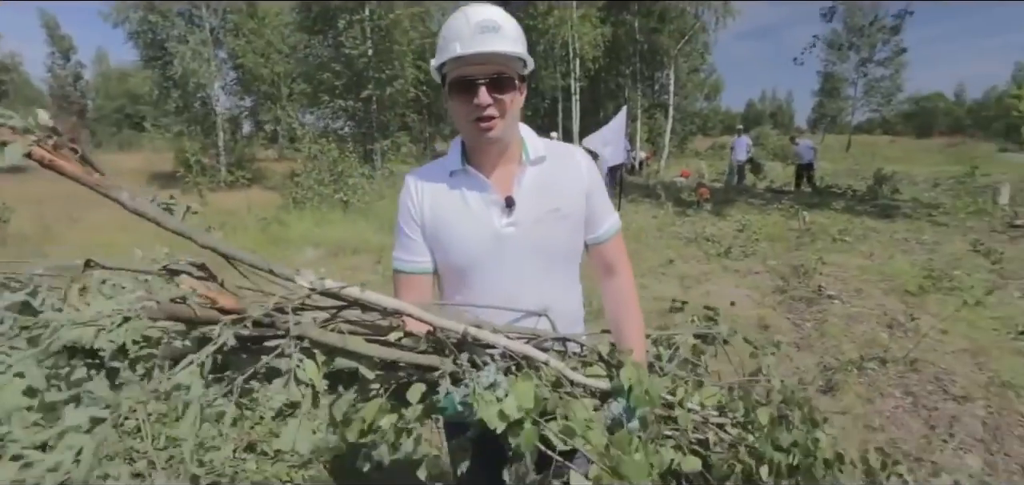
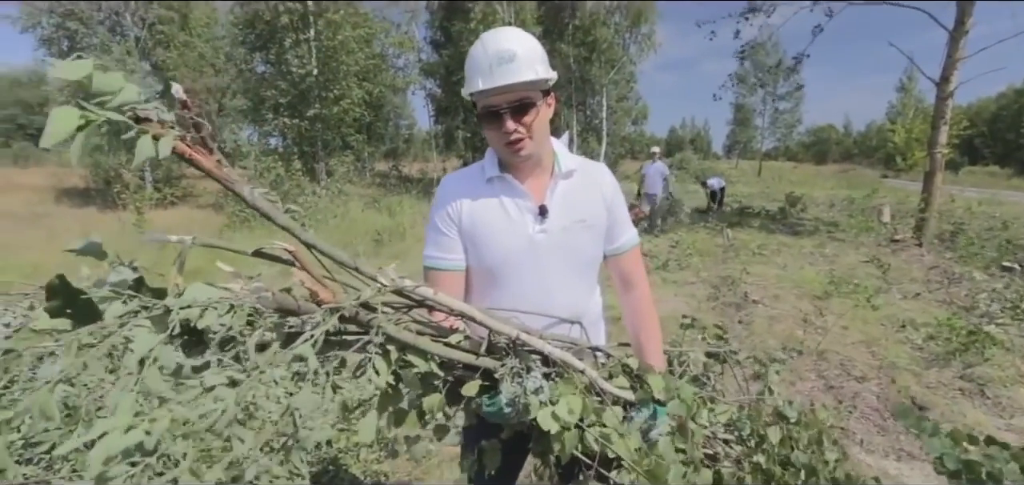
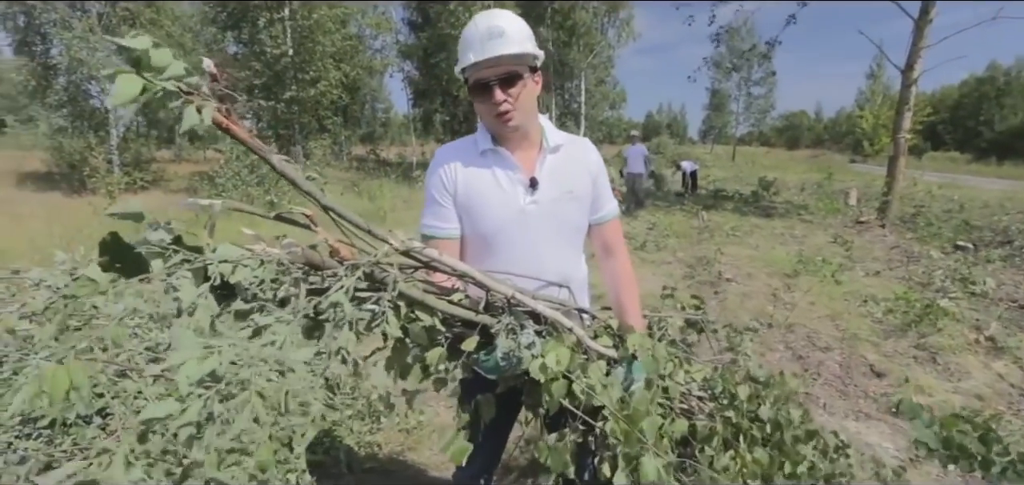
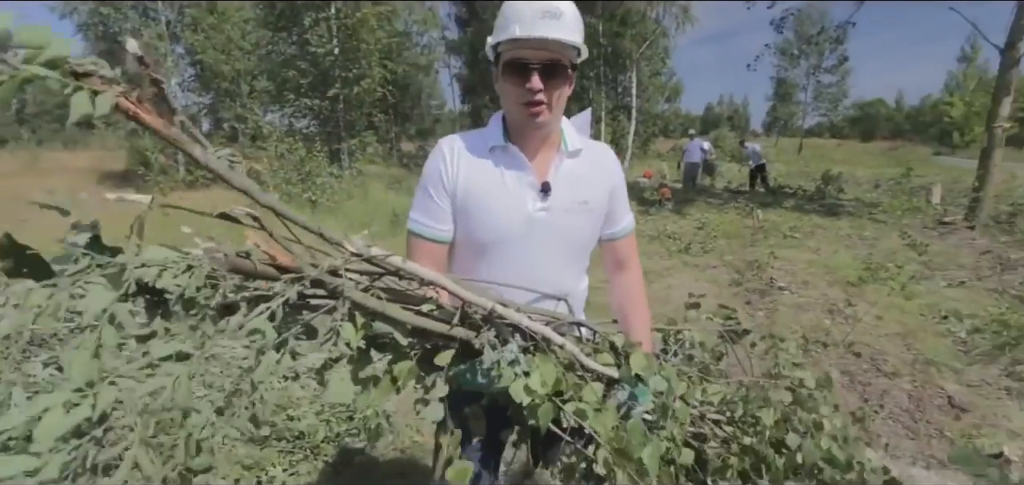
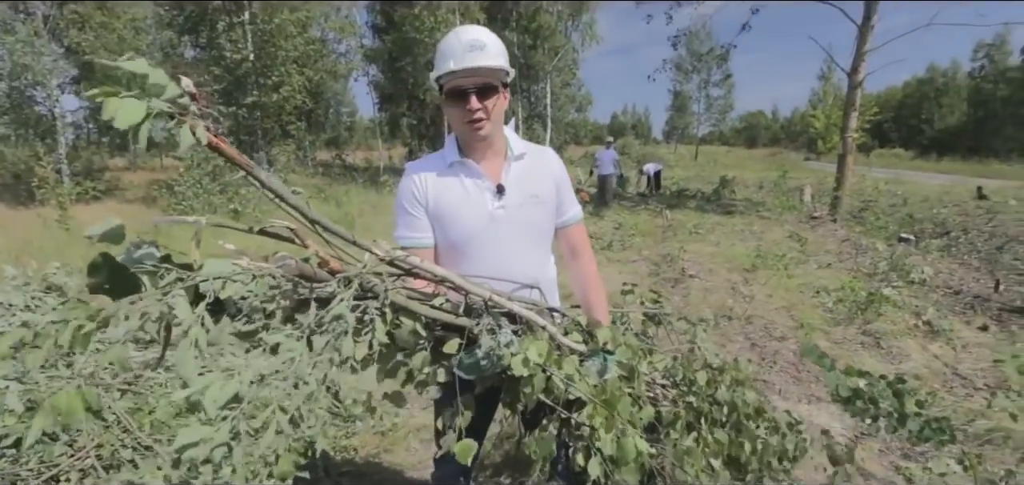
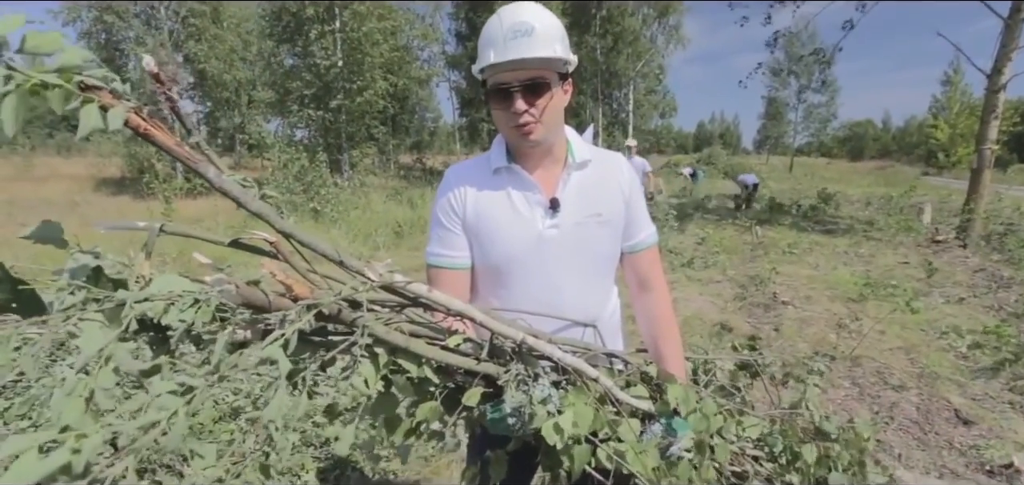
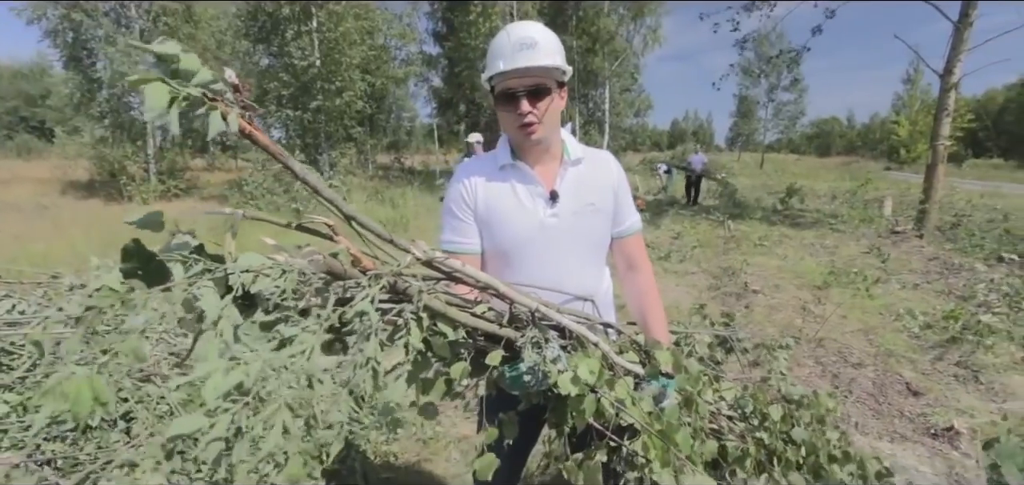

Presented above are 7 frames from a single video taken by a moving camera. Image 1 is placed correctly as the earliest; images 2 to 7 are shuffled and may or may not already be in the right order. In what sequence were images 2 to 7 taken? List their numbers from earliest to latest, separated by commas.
4, 5, 3, 2, 6, 7
